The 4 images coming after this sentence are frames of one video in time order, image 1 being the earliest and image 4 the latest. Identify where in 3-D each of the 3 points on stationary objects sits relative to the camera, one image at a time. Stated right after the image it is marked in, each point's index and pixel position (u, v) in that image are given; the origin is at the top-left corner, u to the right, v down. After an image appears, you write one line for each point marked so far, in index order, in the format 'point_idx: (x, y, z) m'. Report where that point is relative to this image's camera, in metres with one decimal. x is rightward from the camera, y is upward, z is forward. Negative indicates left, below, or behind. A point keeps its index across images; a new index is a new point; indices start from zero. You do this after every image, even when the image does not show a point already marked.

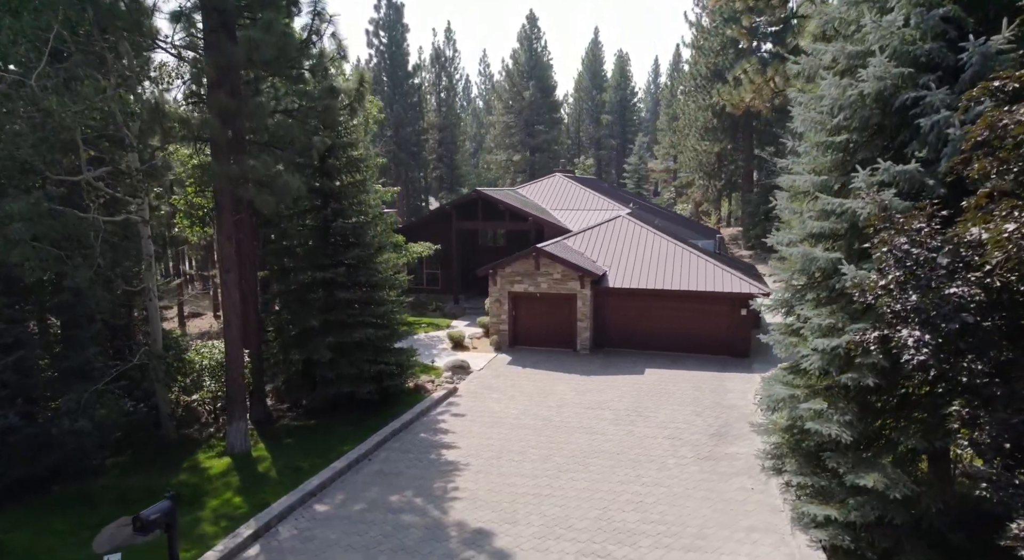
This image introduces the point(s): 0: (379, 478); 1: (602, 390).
0: (-2.2, -3.3, +11.8) m
1: (+2.2, -2.8, +17.4) m
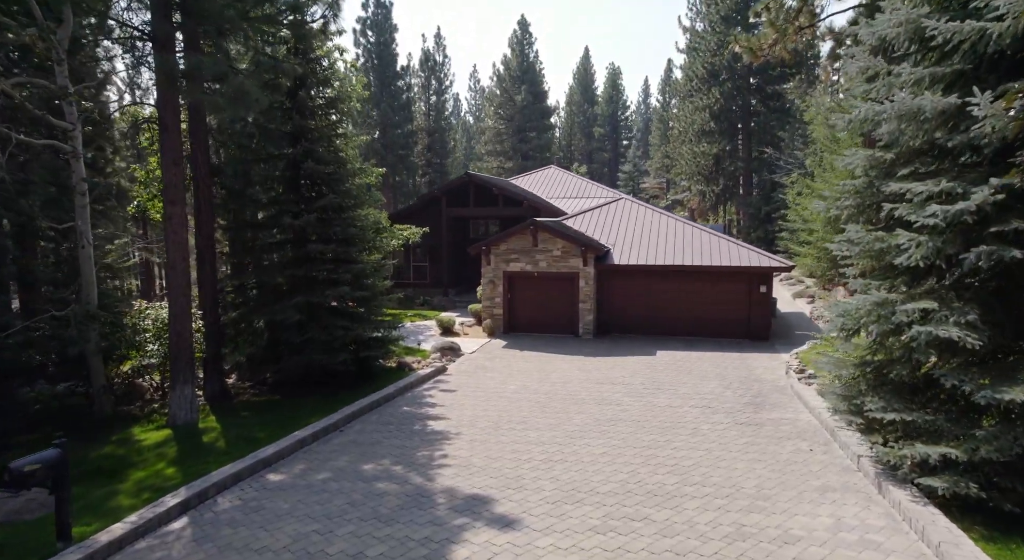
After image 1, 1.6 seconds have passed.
0: (-2.2, -2.3, +9.7) m
1: (+2.2, -2.0, +15.4) m
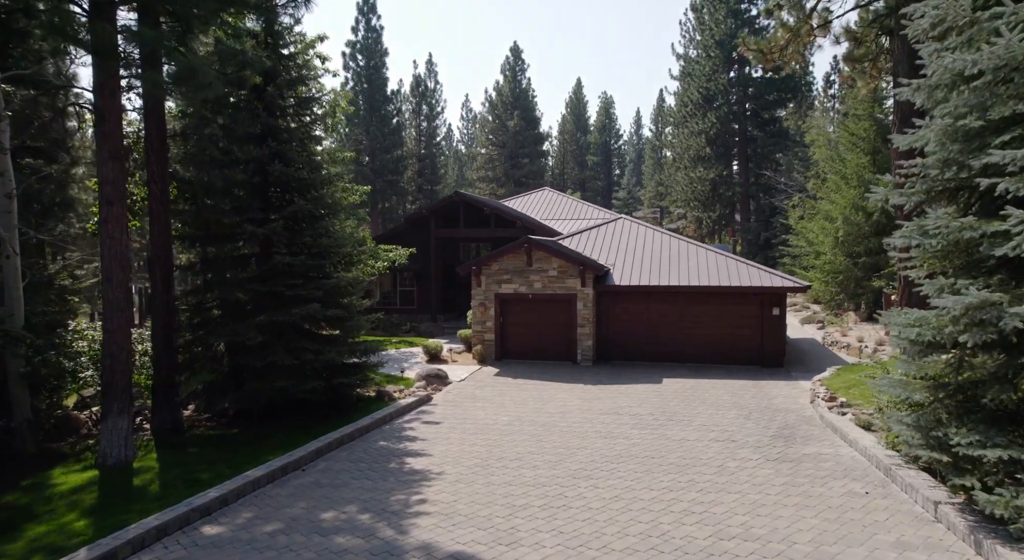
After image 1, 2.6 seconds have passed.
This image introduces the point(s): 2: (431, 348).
0: (-2.3, -2.5, +8.1) m
1: (+2.0, -2.3, +13.9) m
2: (-2.1, -1.8, +18.4) m
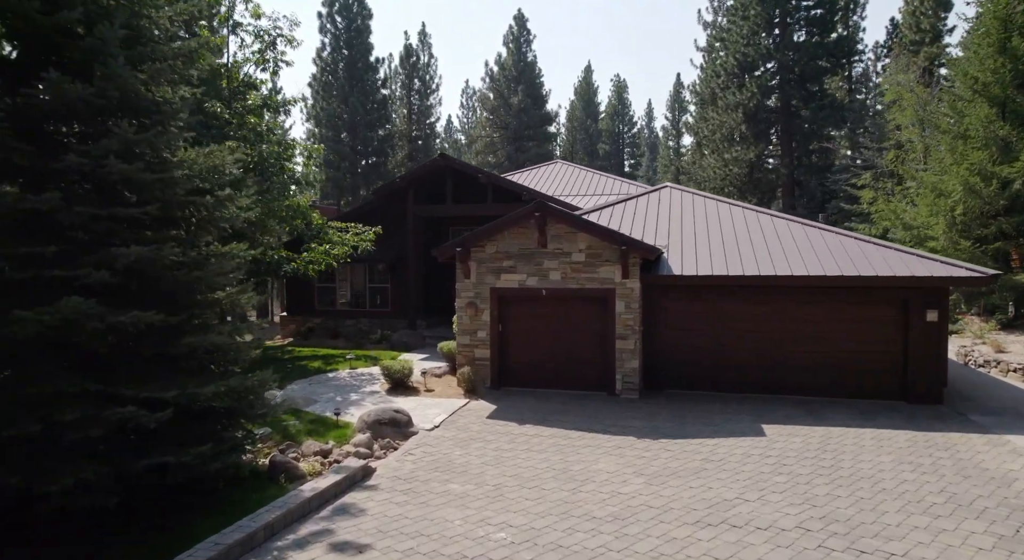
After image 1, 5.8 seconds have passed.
0: (-2.3, -2.2, +1.8) m
1: (+2.1, -2.1, +7.6) m
2: (-2.1, -1.6, +12.1) m
